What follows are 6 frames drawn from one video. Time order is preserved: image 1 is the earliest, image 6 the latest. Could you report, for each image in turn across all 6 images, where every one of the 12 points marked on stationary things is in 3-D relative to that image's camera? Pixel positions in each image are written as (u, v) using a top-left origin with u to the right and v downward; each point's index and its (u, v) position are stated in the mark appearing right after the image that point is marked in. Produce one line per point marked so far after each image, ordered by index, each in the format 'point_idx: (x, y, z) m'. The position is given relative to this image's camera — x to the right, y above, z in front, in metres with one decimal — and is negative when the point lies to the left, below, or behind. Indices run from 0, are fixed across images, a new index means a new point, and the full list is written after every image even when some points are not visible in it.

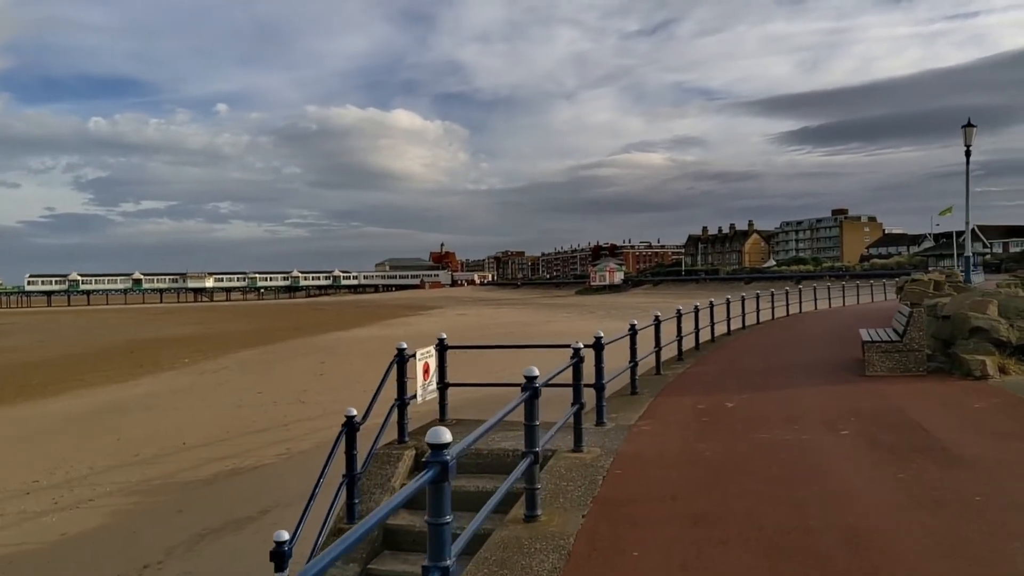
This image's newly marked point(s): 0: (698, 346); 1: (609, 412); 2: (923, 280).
0: (+2.5, -0.8, +11.1) m
1: (+0.7, -0.9, +6.0) m
2: (+5.2, +0.1, +10.5) m
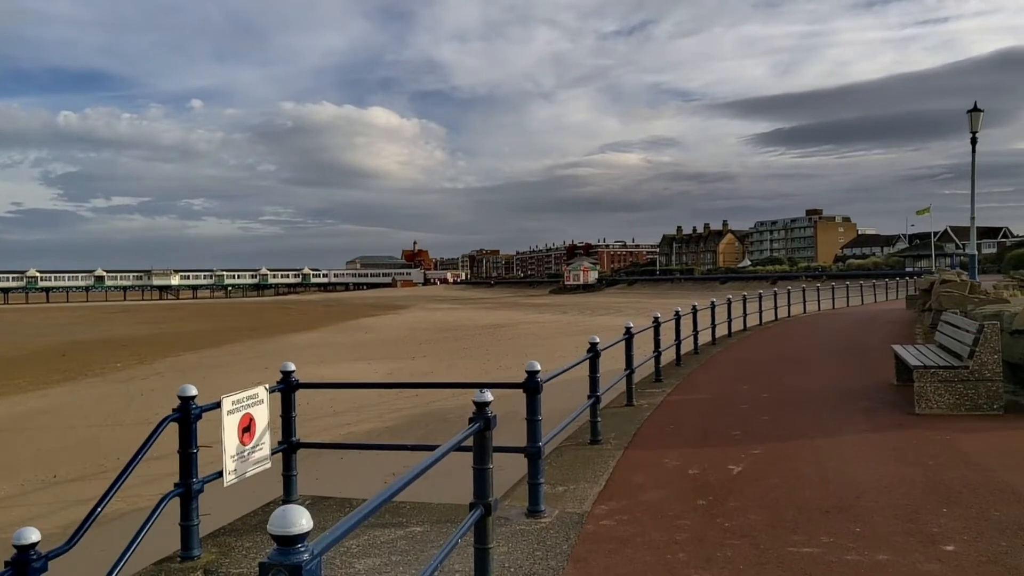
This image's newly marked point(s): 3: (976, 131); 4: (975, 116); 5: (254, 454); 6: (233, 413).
0: (+1.8, -0.8, +9.1) m
1: (+0.2, -0.9, +3.9) m
2: (+4.6, +0.1, +8.6) m
3: (+9.3, +3.1, +16.5) m
4: (+9.4, +3.5, +16.7) m
5: (-1.1, -0.7, +3.4) m
6: (-1.1, -0.5, +3.2) m
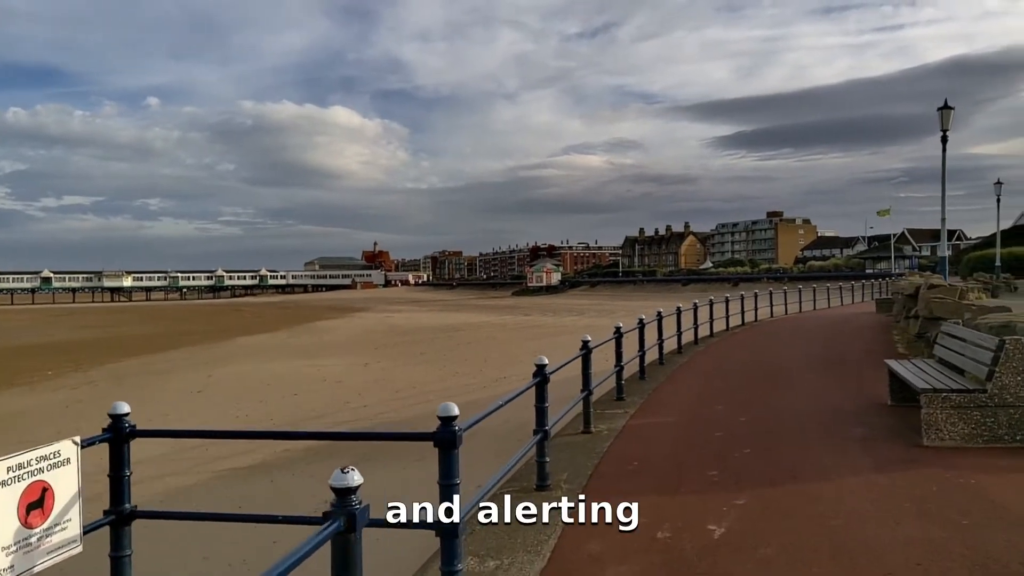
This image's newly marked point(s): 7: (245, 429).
0: (+1.3, -0.9, +8.3) m
1: (-0.1, -1.0, +3.0) m
2: (+4.1, 0.0, +7.8) m
3: (+8.4, +3.1, +15.9) m
4: (+8.5, +3.4, +16.1) m
5: (-1.3, -0.7, +2.4) m
6: (-1.3, -0.5, +2.2) m
7: (-4.8, -2.5, +14.8) m
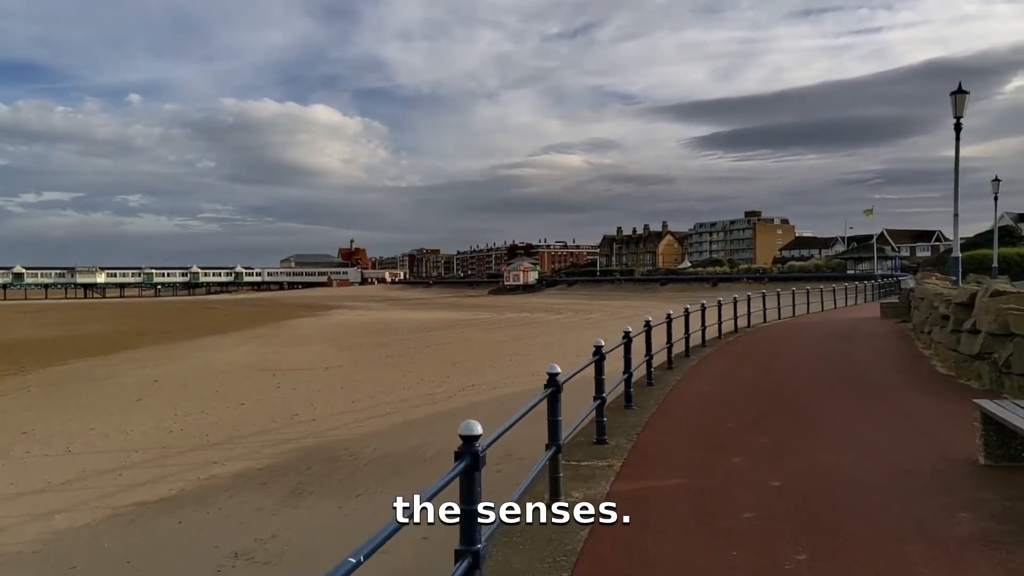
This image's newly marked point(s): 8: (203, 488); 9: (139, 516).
0: (+0.9, -0.9, +6.6) m
1: (-0.4, -1.0, +1.3) m
2: (+3.7, 0.0, +6.2) m
3: (+7.8, +3.0, +14.4) m
4: (+7.9, +3.4, +14.6) m
5: (-1.5, -0.8, +0.6) m
6: (-1.6, -0.6, +0.5) m
7: (-5.3, -2.5, +13.0) m
8: (-3.8, -2.5, +10.1) m
9: (-4.1, -2.5, +9.0) m
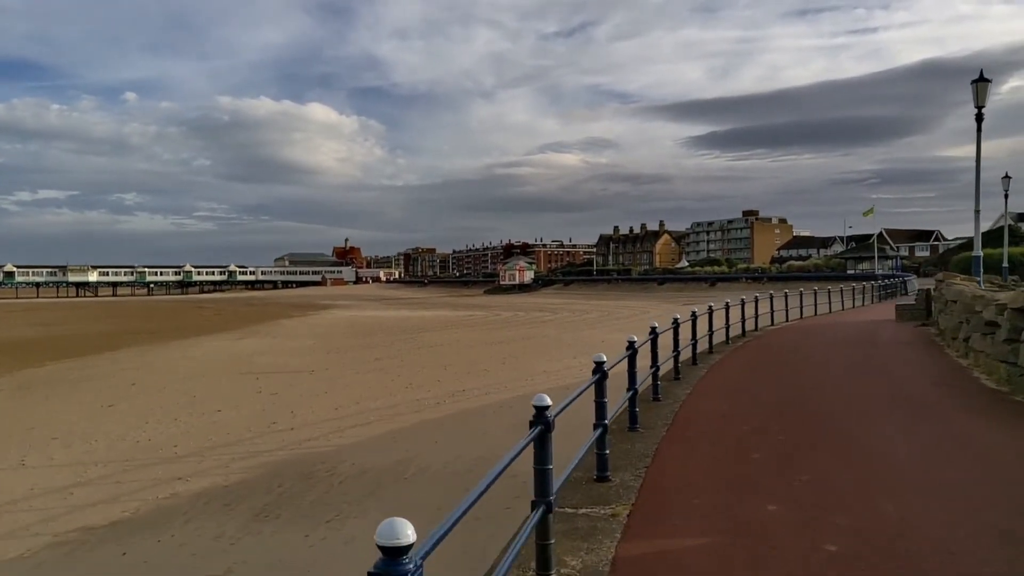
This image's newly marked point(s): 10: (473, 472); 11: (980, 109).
0: (+0.8, -0.9, +5.7) m
1: (-0.4, -1.0, +0.3) m
2: (+3.6, 0.0, +5.3) m
3: (+7.7, +3.0, +13.5) m
4: (+7.8, +3.3, +13.7) m
5: (-1.6, -0.8, -0.3) m
6: (-1.6, -0.6, -0.4) m
7: (-5.5, -2.5, +12.0) m
8: (-3.9, -2.5, +9.2) m
9: (-4.2, -2.5, +8.1) m
10: (-0.5, -2.2, +9.9) m
11: (+7.6, +2.9, +13.3) m
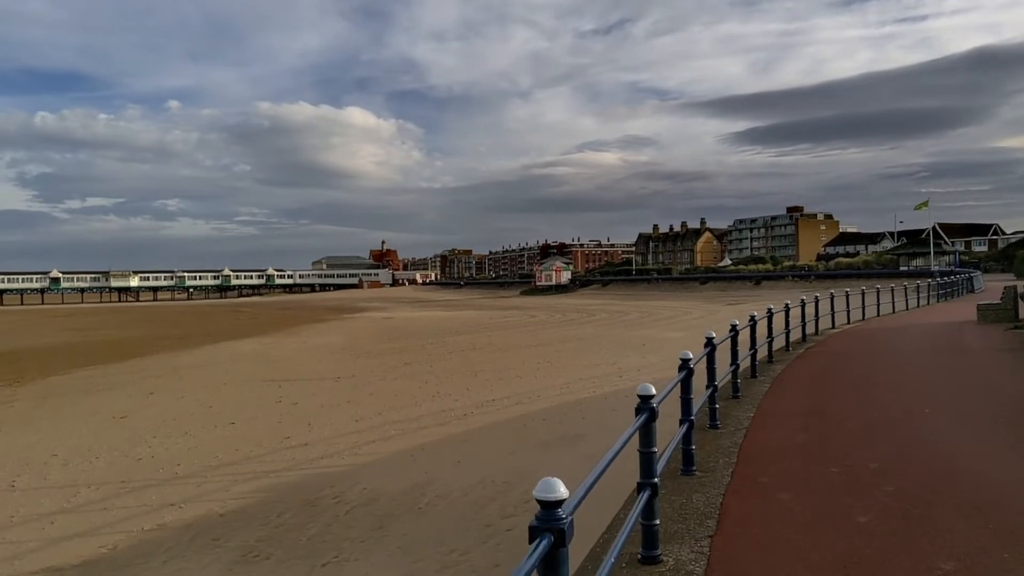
0: (+0.9, -0.9, +4.4) m
1: (-0.6, -1.0, -0.9) m
2: (+3.7, 0.0, +3.9) m
3: (+8.1, +3.1, +11.9) m
4: (+8.2, +3.4, +12.1) m
5: (-1.8, -0.8, -1.5) m
6: (-1.8, -0.6, -1.6) m
7: (-5.0, -2.6, +11.0) m
8: (-3.6, -2.5, +8.1) m
9: (-4.0, -2.5, +7.0) m
10: (-0.1, -2.2, +8.6) m
11: (+8.0, +2.9, +11.7) m
